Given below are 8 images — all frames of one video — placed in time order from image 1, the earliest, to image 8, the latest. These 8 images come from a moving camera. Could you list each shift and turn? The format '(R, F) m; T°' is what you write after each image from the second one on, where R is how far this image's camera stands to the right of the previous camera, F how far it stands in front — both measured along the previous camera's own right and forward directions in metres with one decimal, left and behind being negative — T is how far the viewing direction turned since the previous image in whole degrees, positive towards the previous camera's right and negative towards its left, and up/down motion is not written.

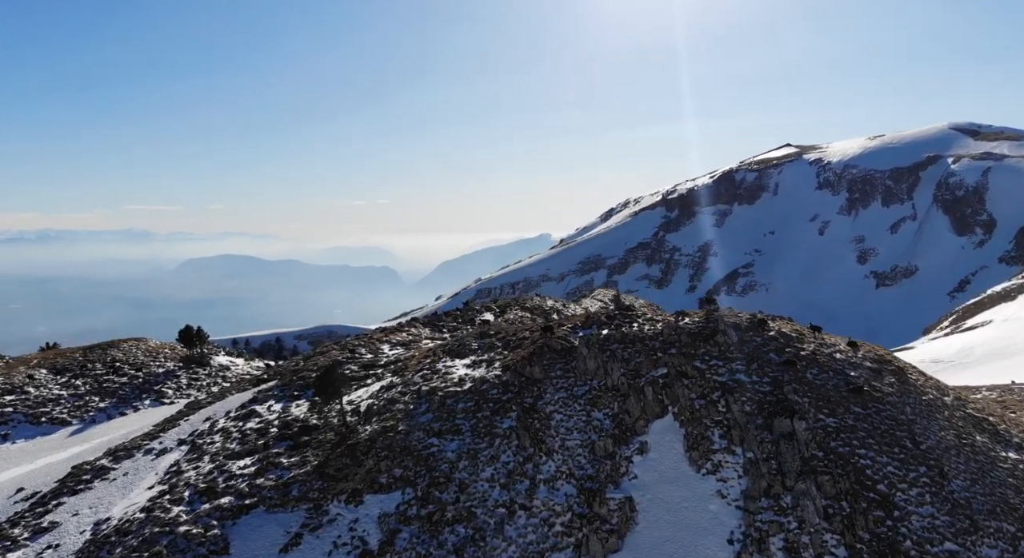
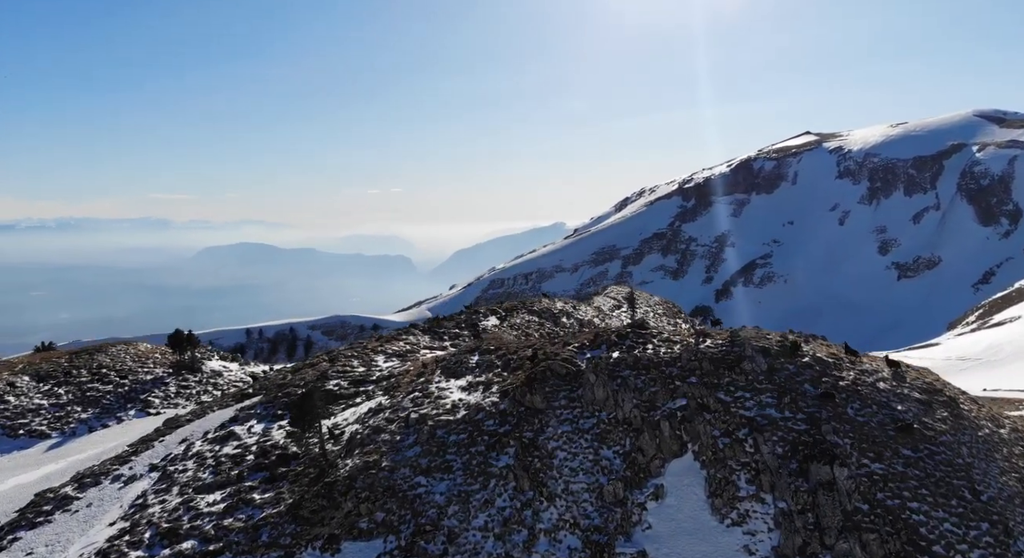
(+0.4, +2.4) m; -1°
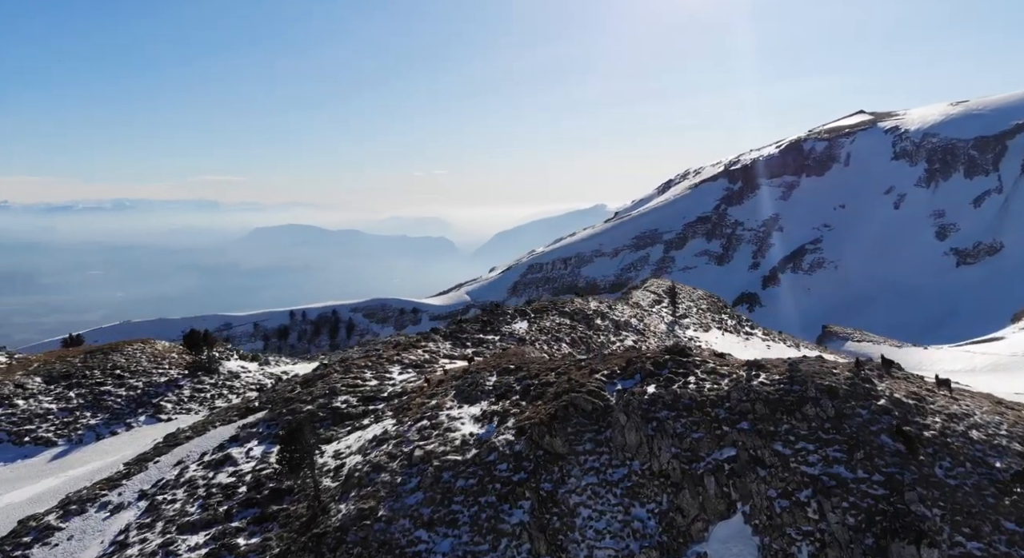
(+0.5, +2.7) m; -3°
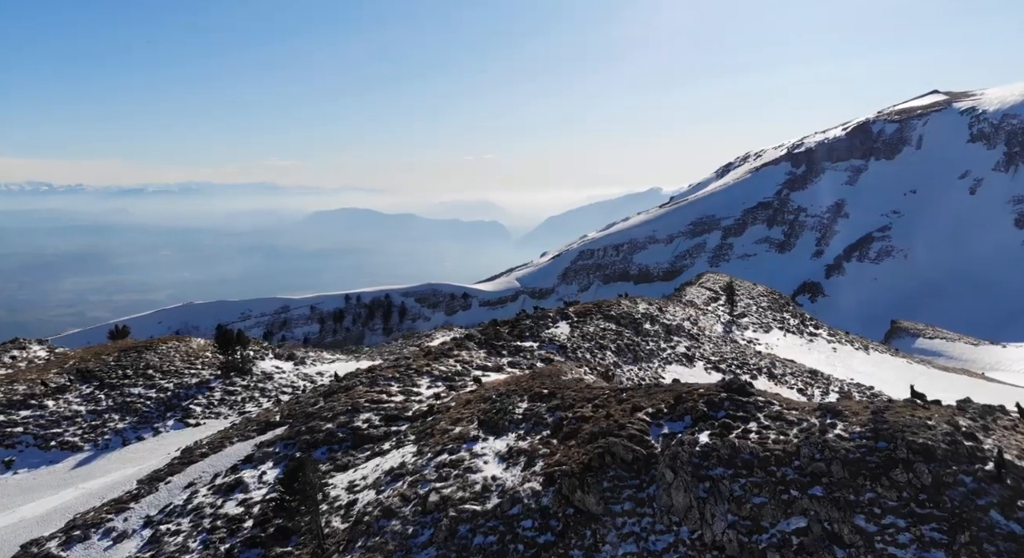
(+0.5, +2.4) m; -4°
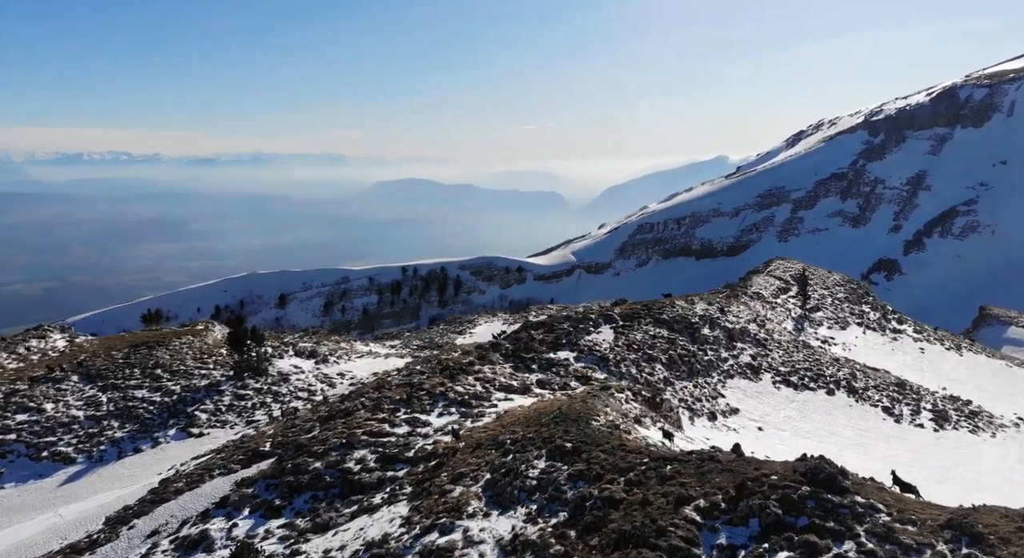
(+0.9, +4.2) m; -5°
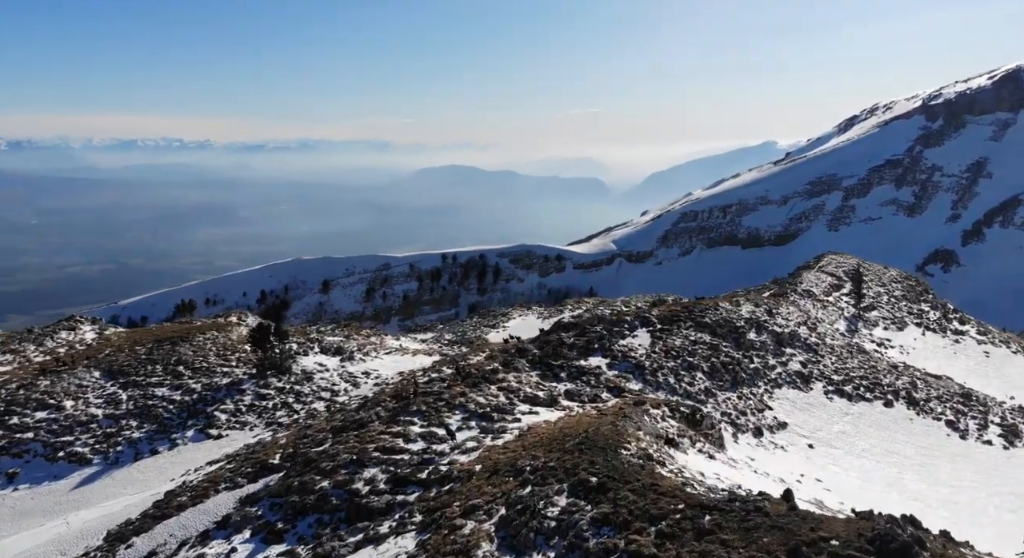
(+0.4, +1.8) m; -3°
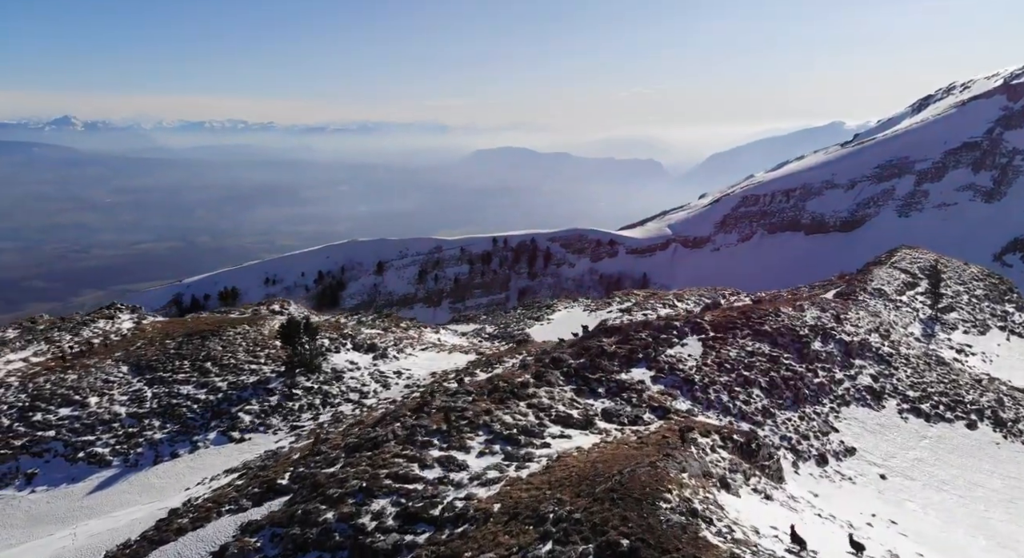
(+0.6, +2.2) m; -4°
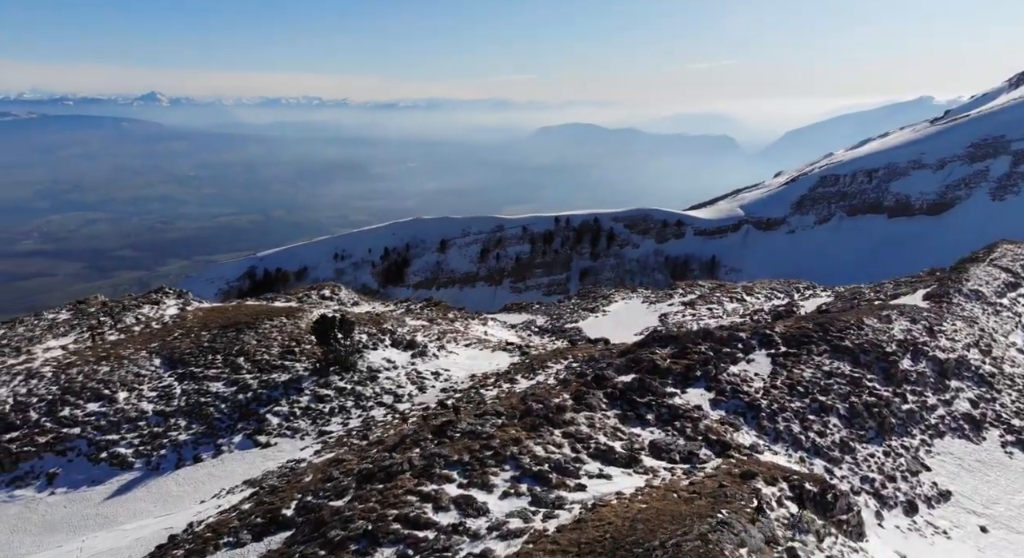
(+0.7, +2.5) m; -5°
